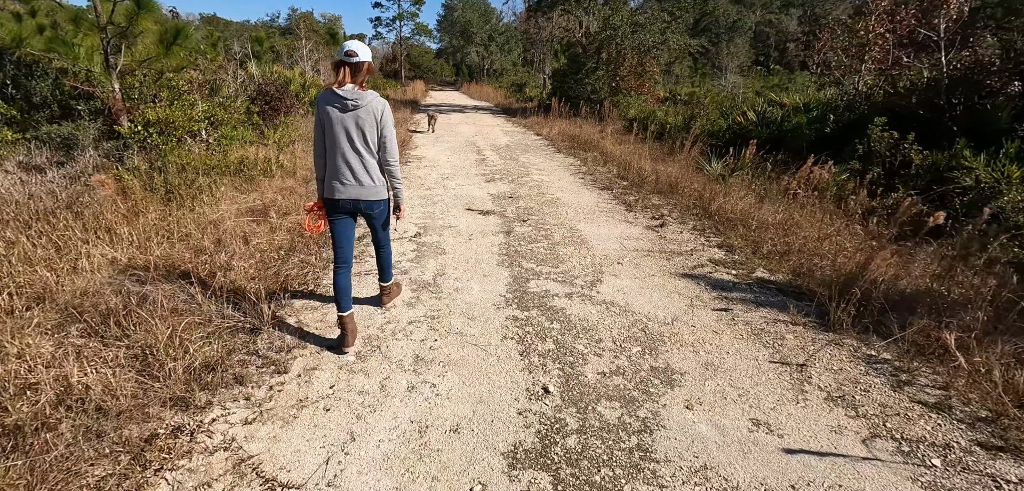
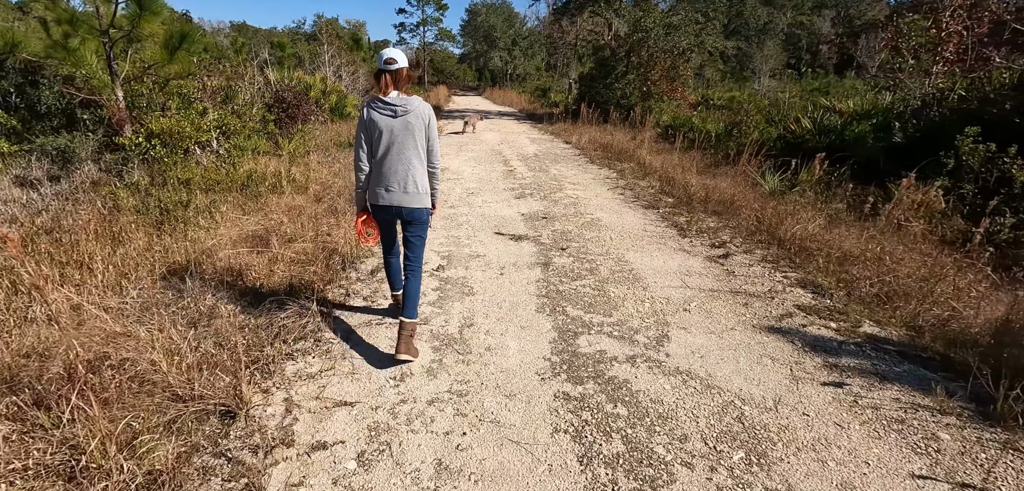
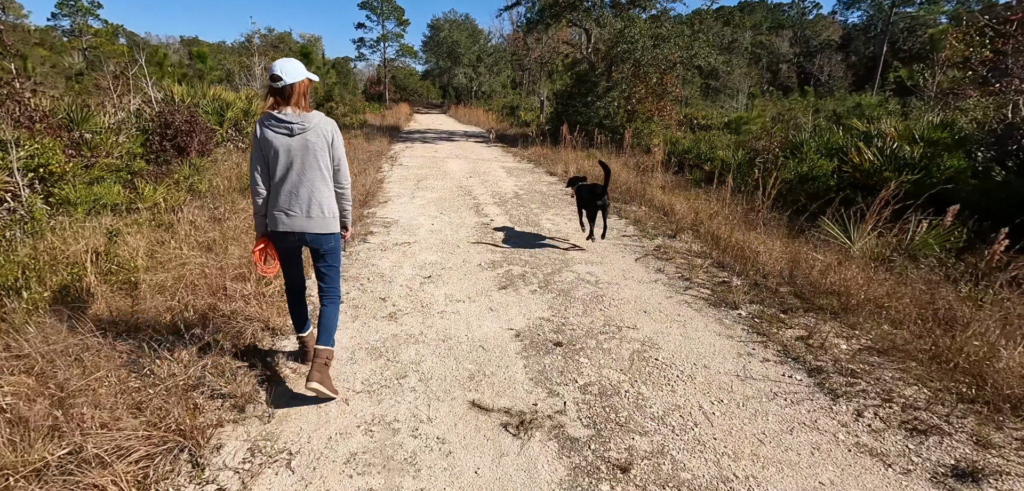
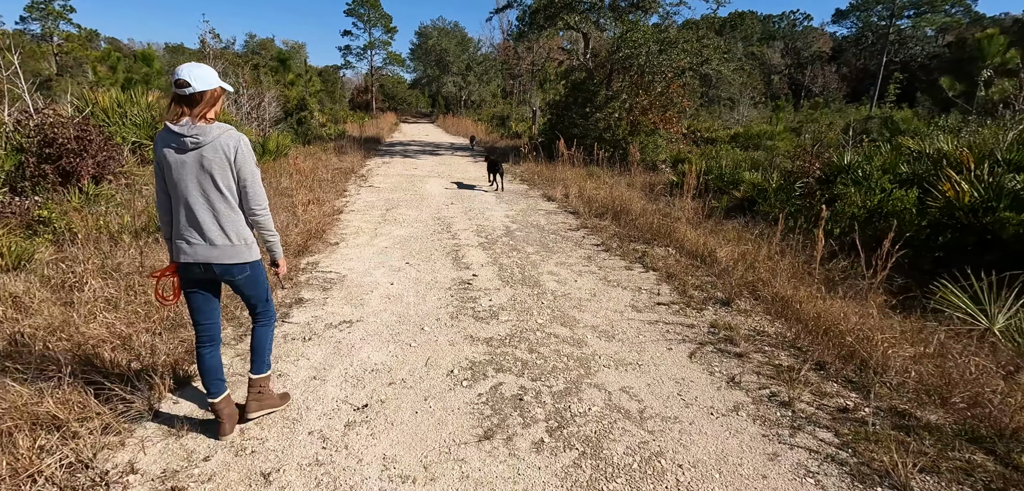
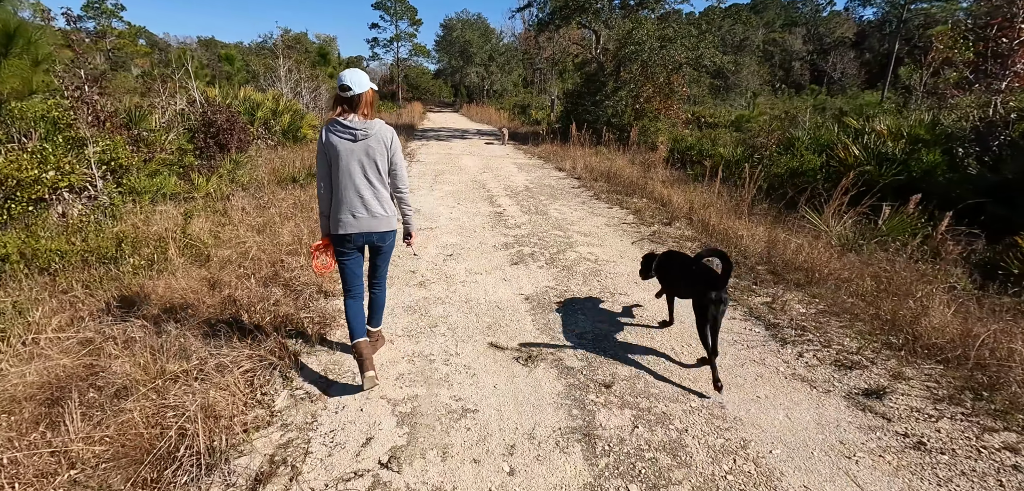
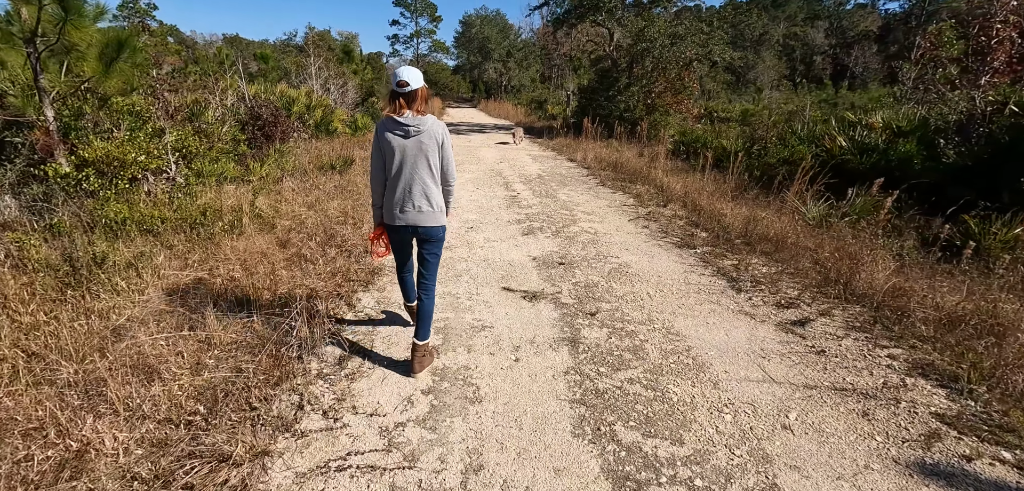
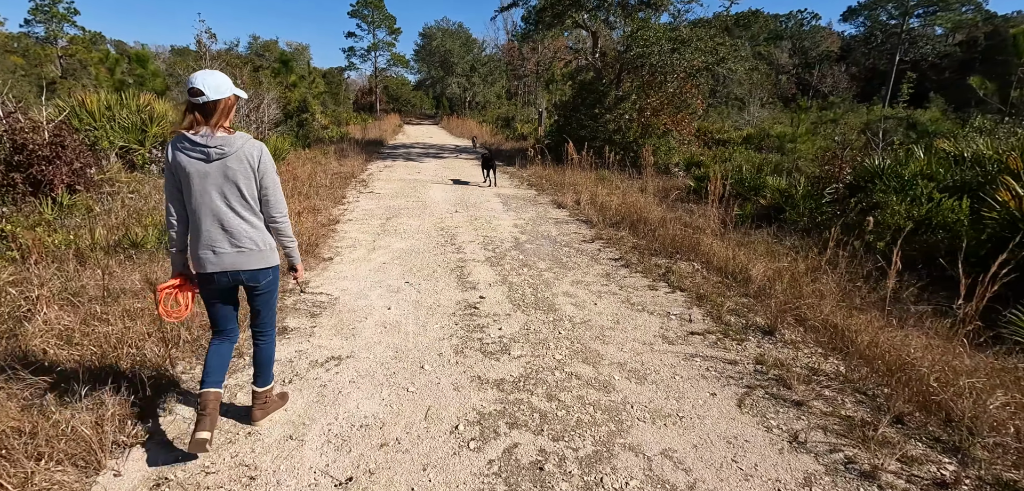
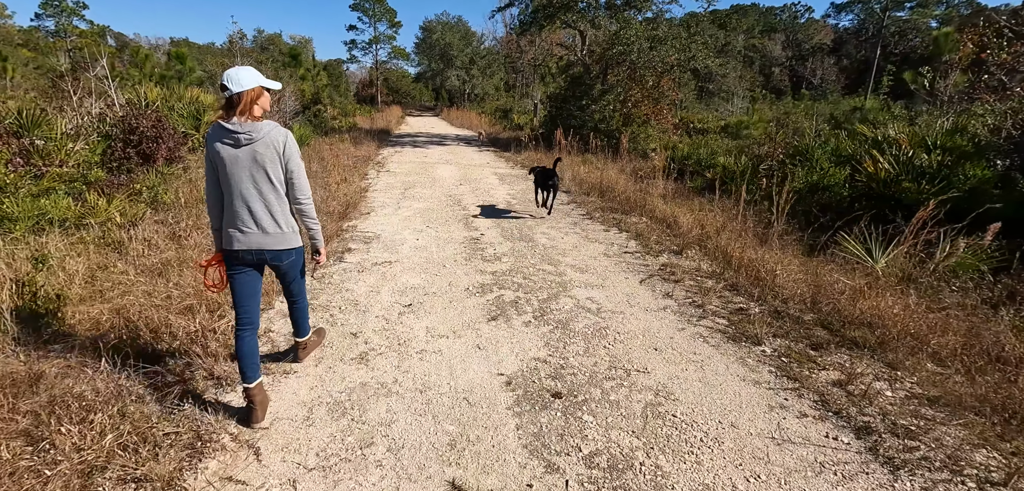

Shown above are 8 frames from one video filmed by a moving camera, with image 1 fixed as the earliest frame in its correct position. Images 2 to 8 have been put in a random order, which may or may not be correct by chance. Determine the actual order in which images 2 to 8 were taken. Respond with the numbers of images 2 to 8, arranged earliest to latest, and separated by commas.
2, 6, 5, 3, 8, 4, 7
